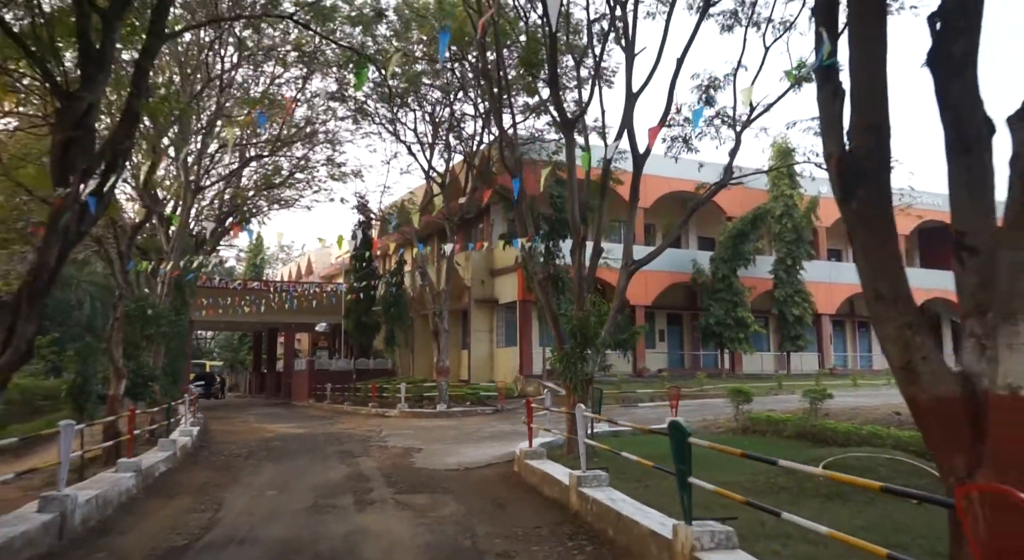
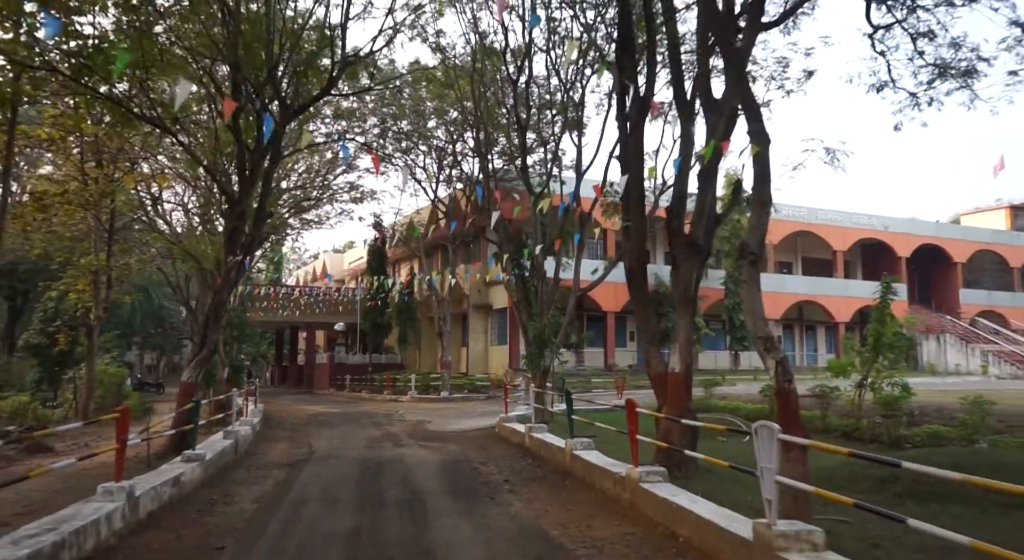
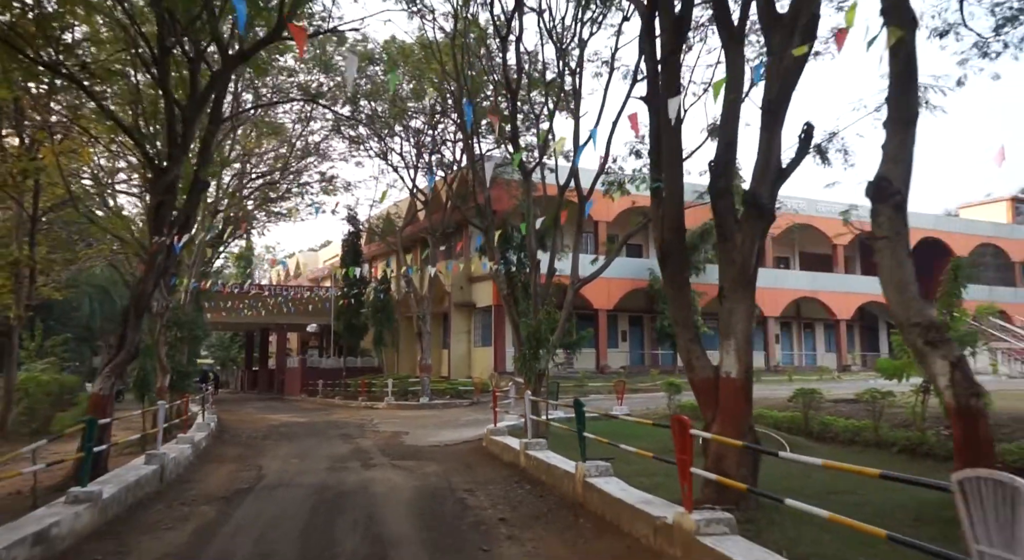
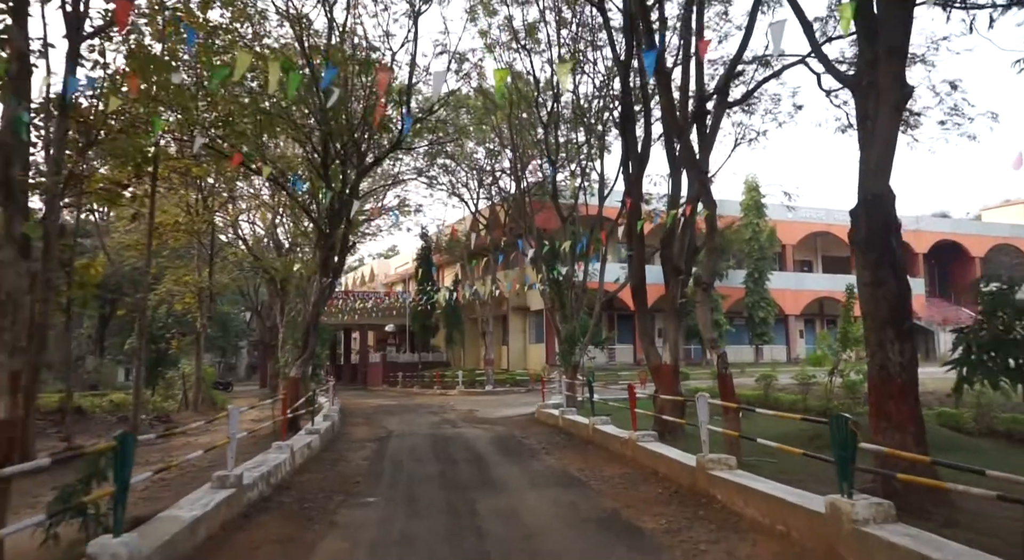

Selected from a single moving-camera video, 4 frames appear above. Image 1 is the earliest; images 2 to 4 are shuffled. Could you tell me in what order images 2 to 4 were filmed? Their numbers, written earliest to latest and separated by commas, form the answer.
3, 2, 4
